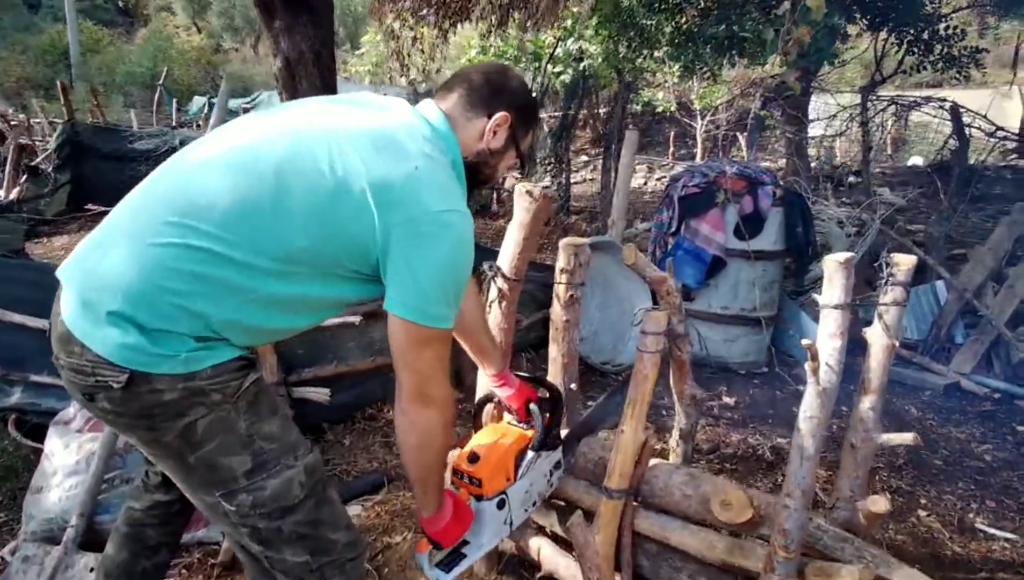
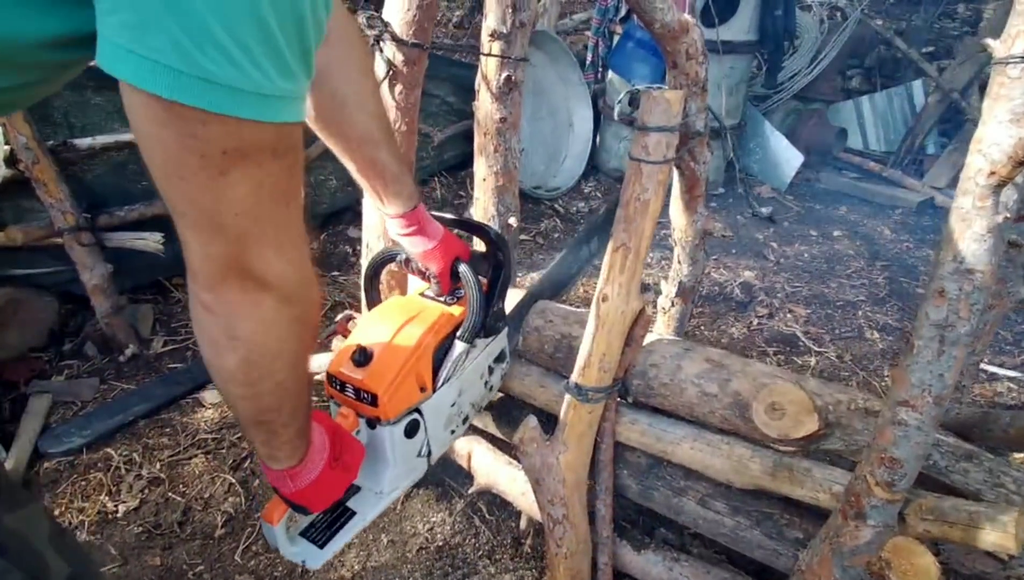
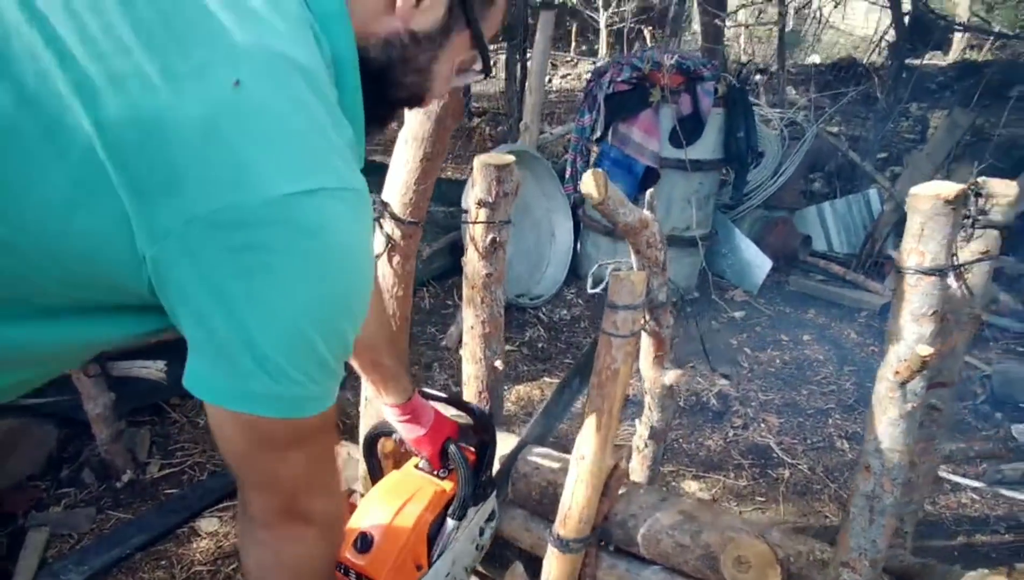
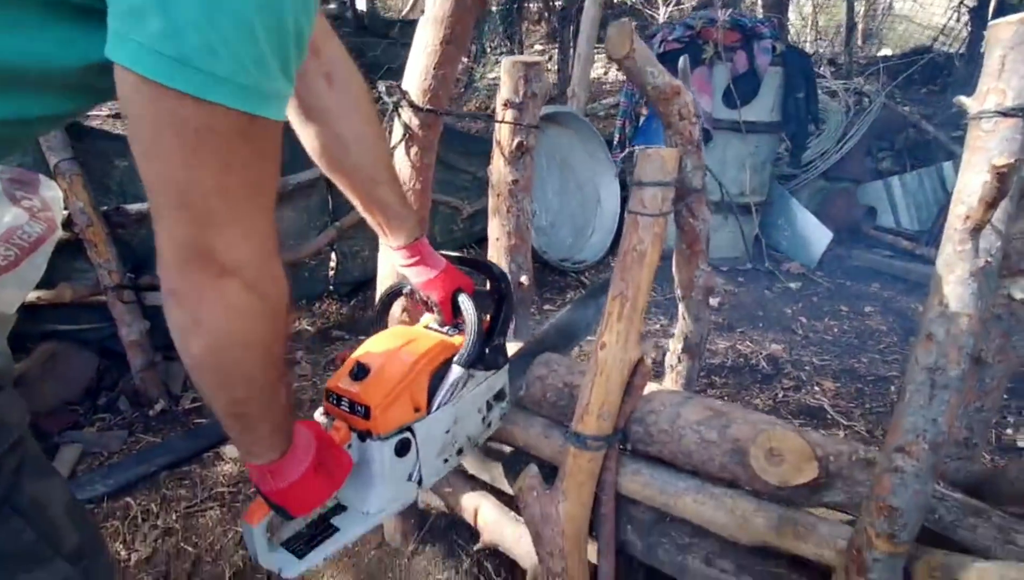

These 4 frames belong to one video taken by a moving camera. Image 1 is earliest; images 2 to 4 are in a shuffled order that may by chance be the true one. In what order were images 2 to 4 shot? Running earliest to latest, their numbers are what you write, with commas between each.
4, 2, 3
